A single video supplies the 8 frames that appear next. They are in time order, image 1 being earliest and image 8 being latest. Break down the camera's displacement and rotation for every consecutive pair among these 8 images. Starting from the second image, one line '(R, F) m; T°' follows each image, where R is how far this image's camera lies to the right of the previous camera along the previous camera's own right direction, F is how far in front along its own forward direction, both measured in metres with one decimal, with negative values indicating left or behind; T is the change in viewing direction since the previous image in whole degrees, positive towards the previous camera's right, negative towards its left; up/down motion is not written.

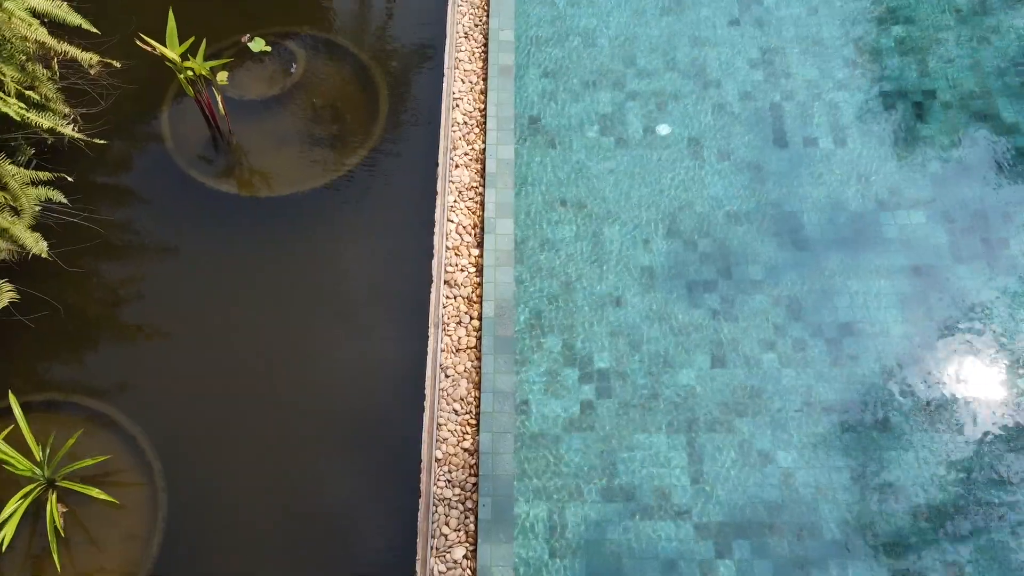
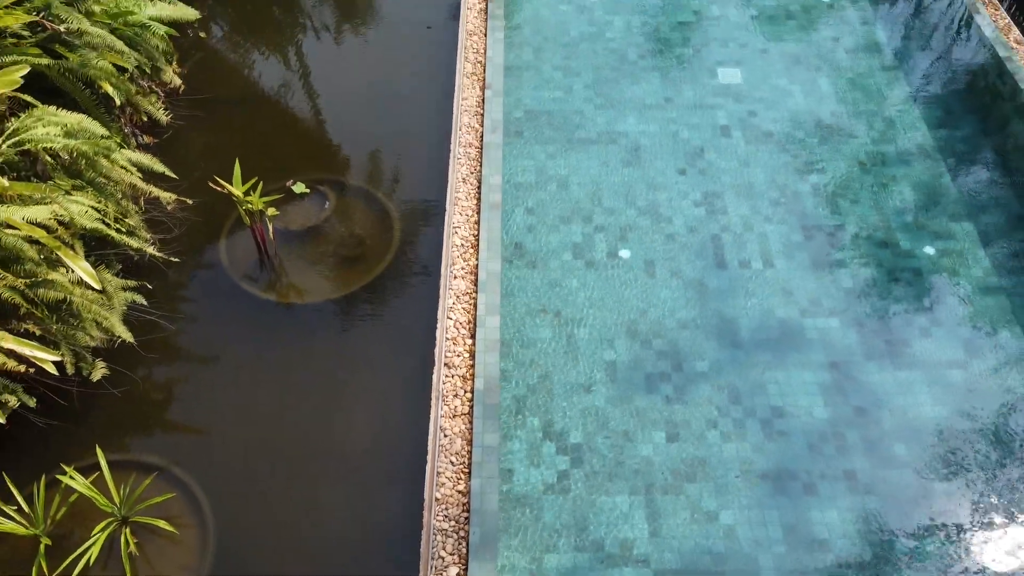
(+0.4, -0.5) m; -7°
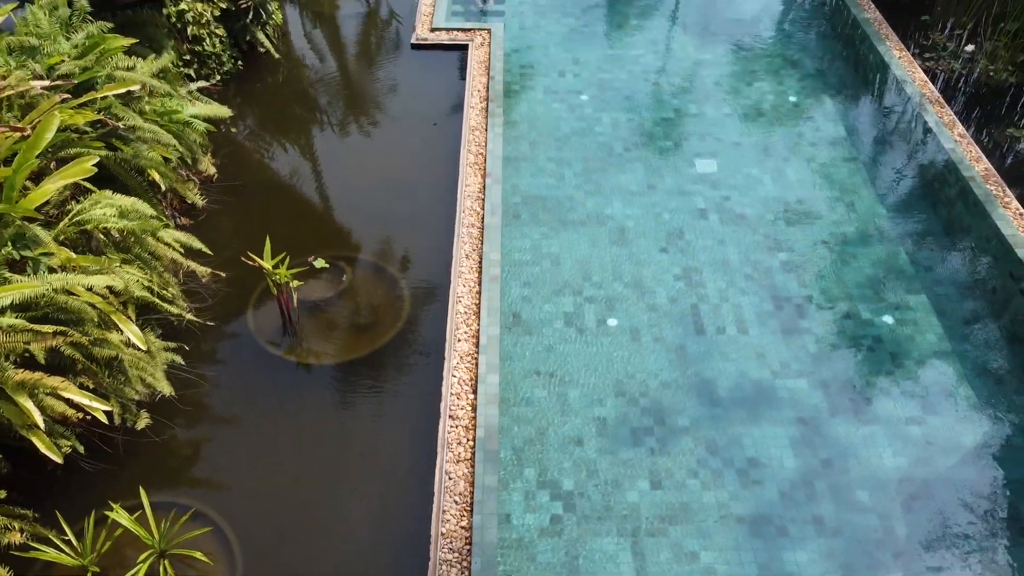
(0.0, -0.5) m; 0°
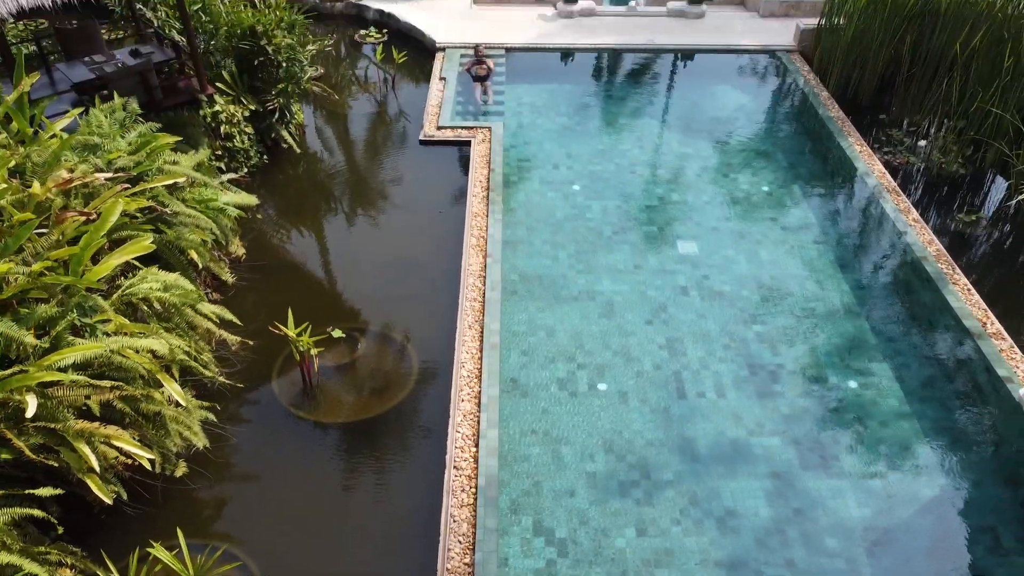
(0.0, -0.5) m; 0°
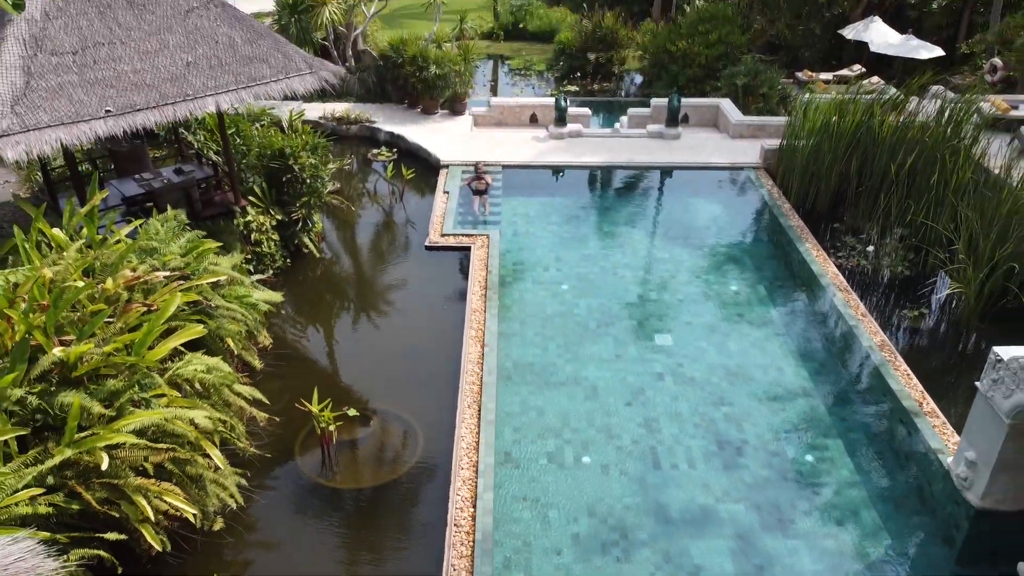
(0.0, -0.8) m; 0°
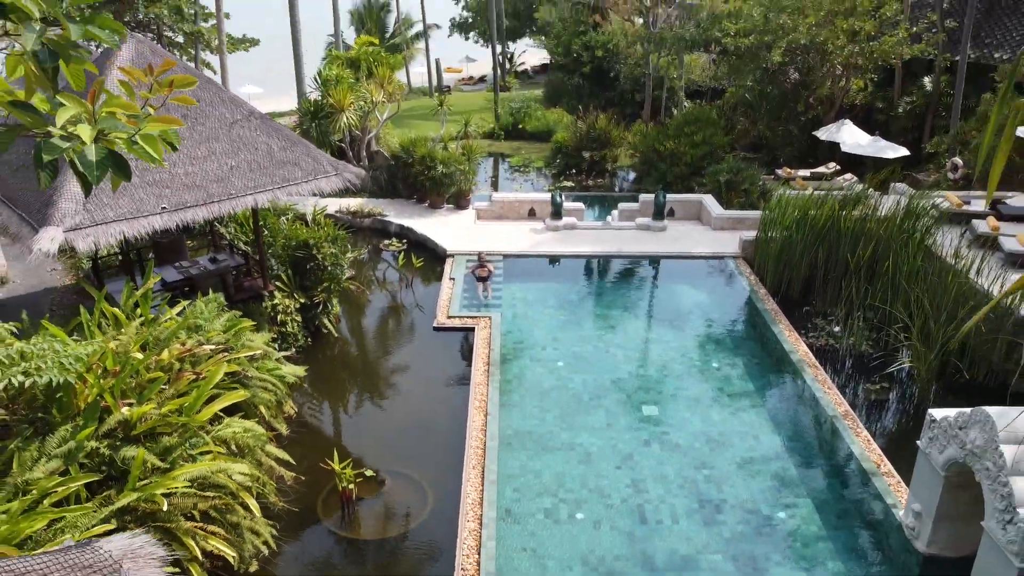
(0.0, -0.8) m; 0°
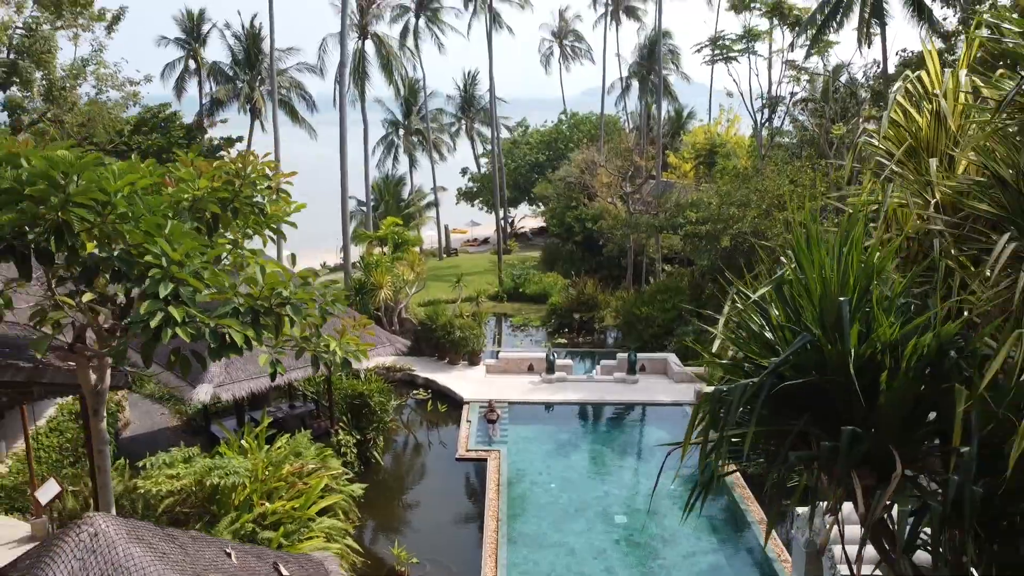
(-0.1, -3.1) m; 0°
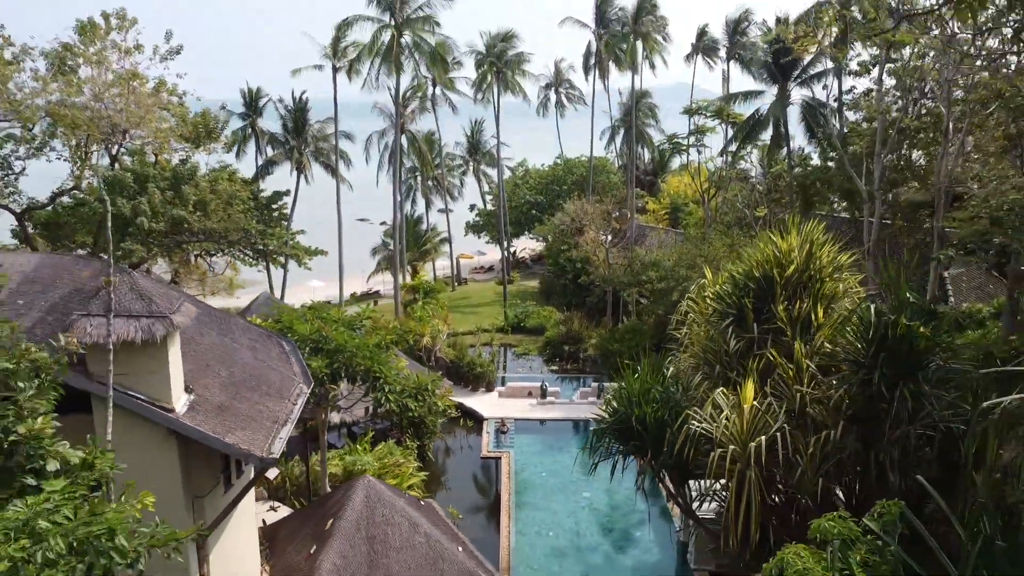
(-0.1, -6.4) m; 0°
